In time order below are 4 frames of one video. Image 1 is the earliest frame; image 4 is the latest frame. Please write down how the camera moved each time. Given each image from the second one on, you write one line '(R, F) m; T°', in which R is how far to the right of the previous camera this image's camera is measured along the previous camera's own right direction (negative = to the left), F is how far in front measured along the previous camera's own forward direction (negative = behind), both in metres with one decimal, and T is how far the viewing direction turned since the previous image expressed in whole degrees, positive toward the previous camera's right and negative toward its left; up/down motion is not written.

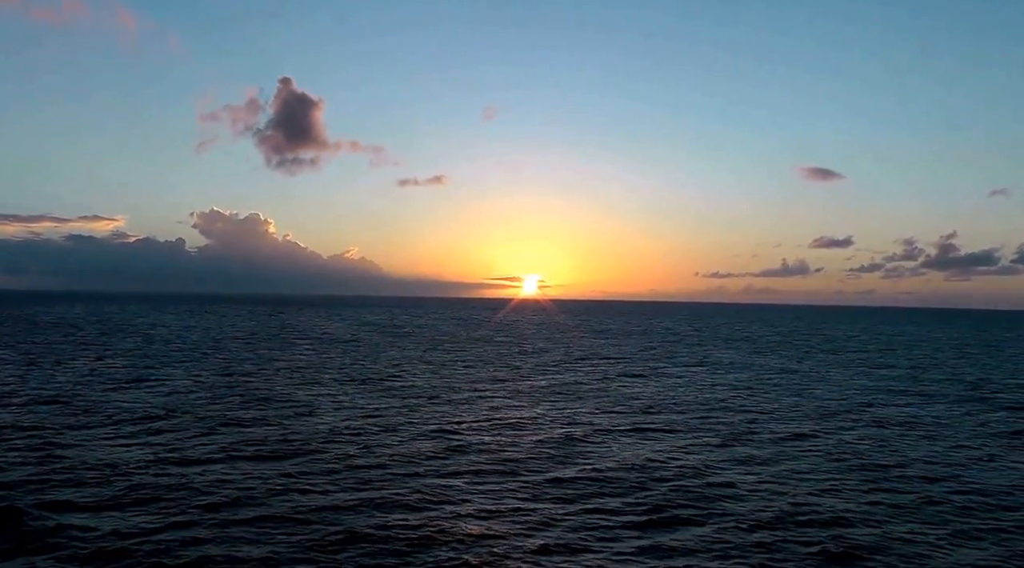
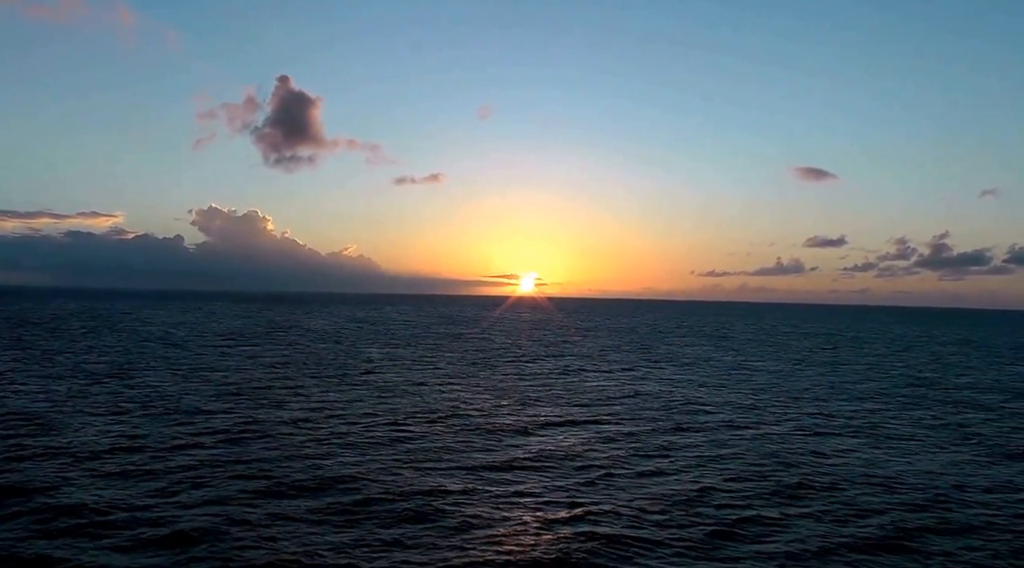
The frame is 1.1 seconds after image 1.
(-9.1, -0.4) m; +2°
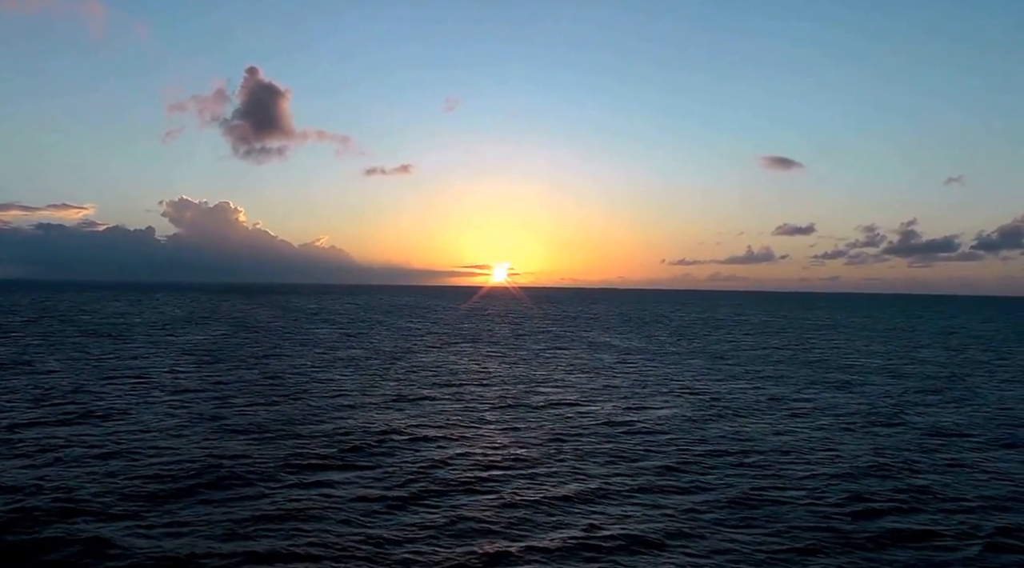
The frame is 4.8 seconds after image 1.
(+9.1, -1.2) m; 0°
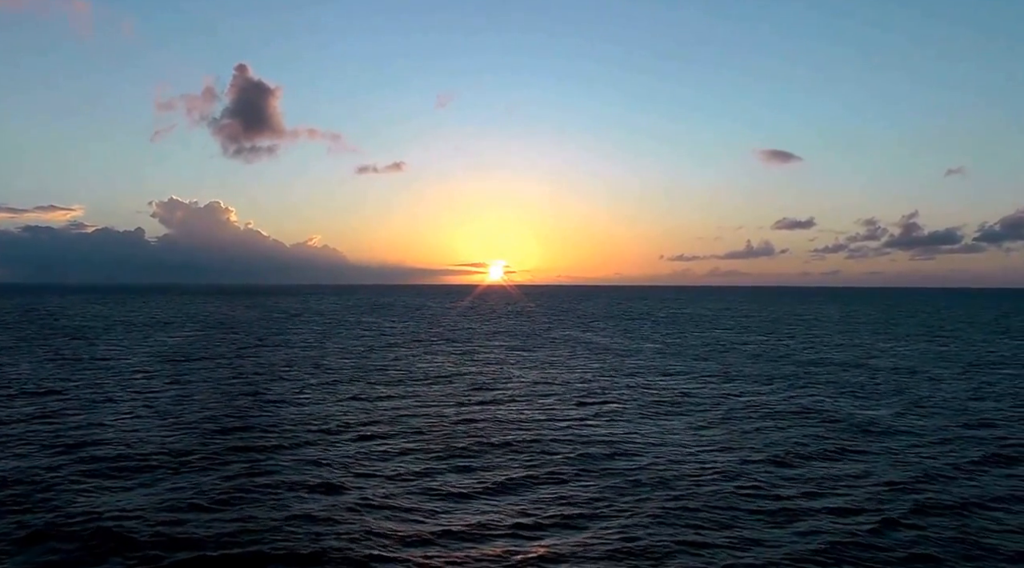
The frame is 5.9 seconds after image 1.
(+1.7, +3.0) m; 0°
